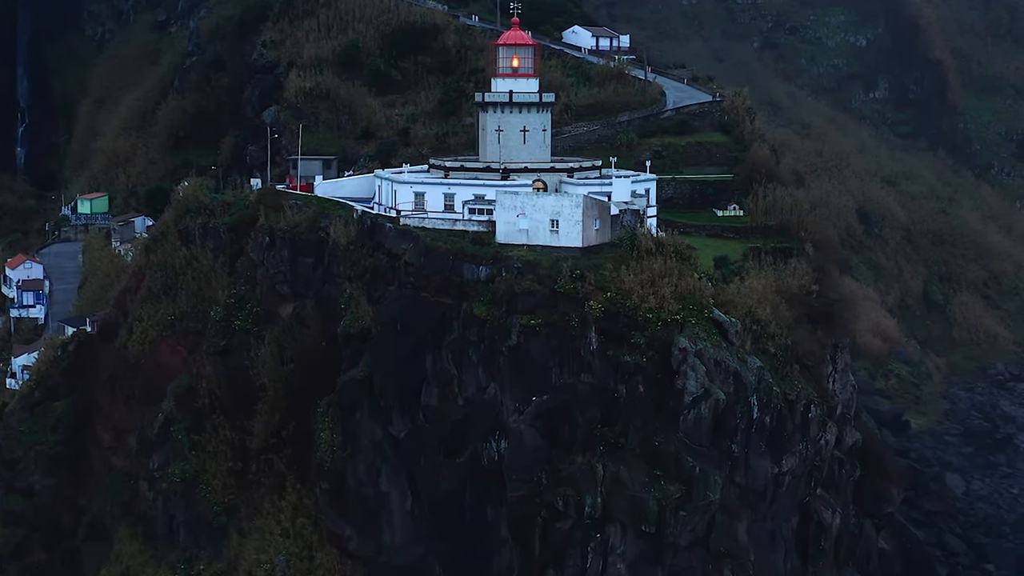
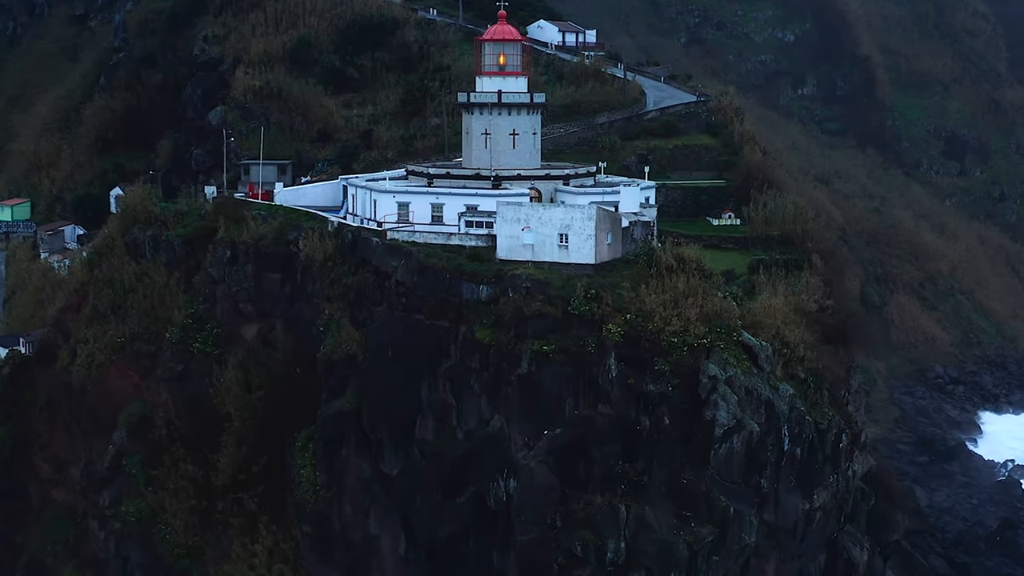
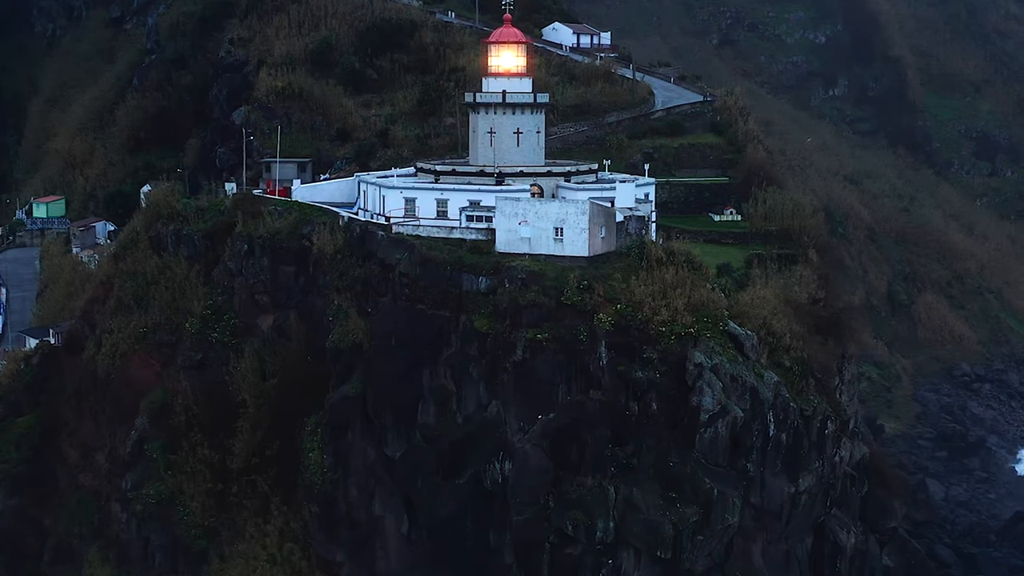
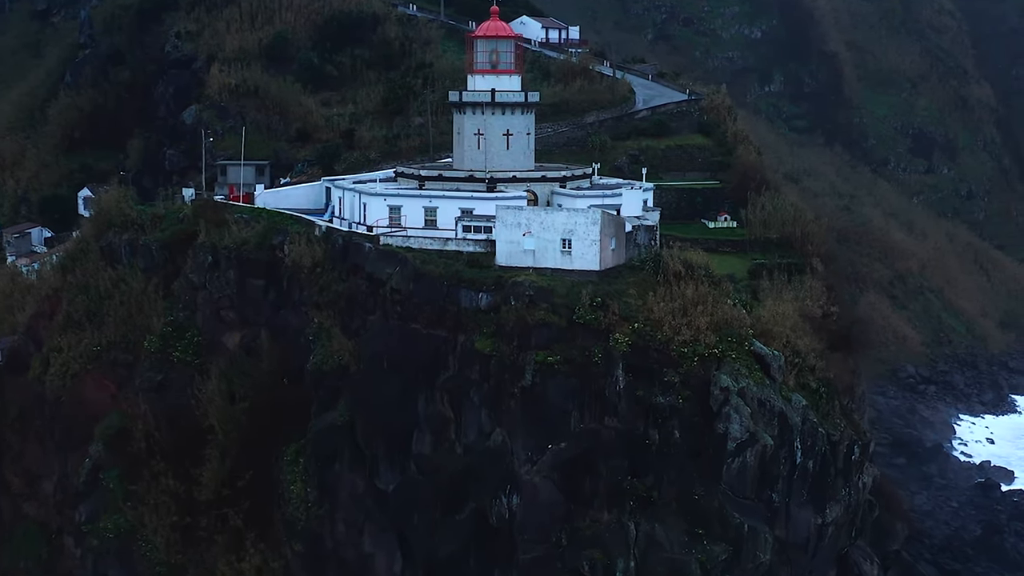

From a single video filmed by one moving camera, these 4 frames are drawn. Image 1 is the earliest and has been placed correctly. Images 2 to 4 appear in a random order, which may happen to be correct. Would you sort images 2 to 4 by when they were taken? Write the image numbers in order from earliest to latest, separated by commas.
3, 2, 4
